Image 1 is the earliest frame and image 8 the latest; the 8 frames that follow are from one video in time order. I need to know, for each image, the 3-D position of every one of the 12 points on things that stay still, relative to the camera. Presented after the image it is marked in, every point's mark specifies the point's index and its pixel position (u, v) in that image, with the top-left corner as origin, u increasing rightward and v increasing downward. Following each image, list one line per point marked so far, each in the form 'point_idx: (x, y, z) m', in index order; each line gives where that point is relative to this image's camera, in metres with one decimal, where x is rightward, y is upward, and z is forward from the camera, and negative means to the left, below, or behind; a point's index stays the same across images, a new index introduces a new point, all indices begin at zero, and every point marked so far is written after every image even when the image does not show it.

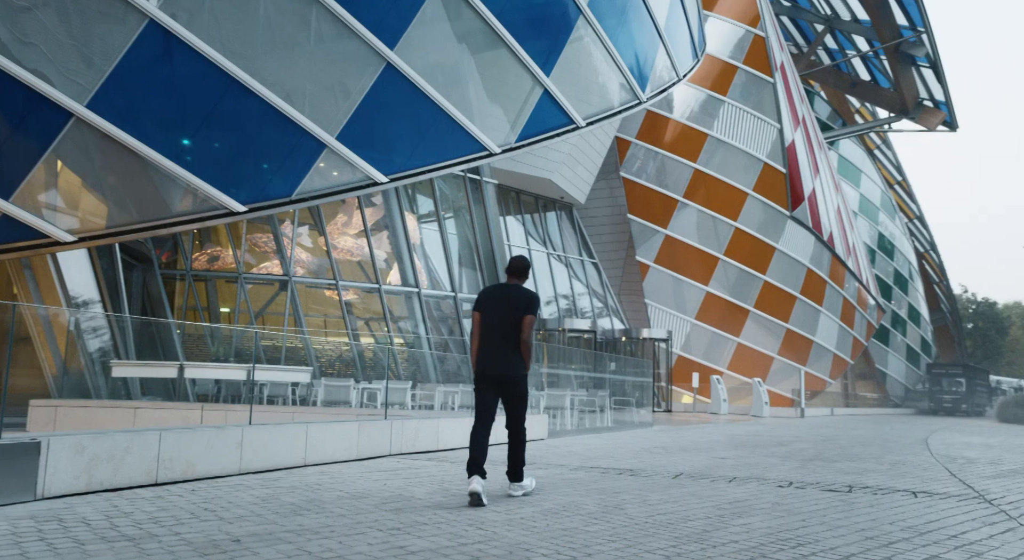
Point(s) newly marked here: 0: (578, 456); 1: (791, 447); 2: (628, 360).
0: (+0.8, -1.9, +9.4) m
1: (+3.9, -2.4, +12.1) m
2: (+2.7, -1.8, +19.7) m
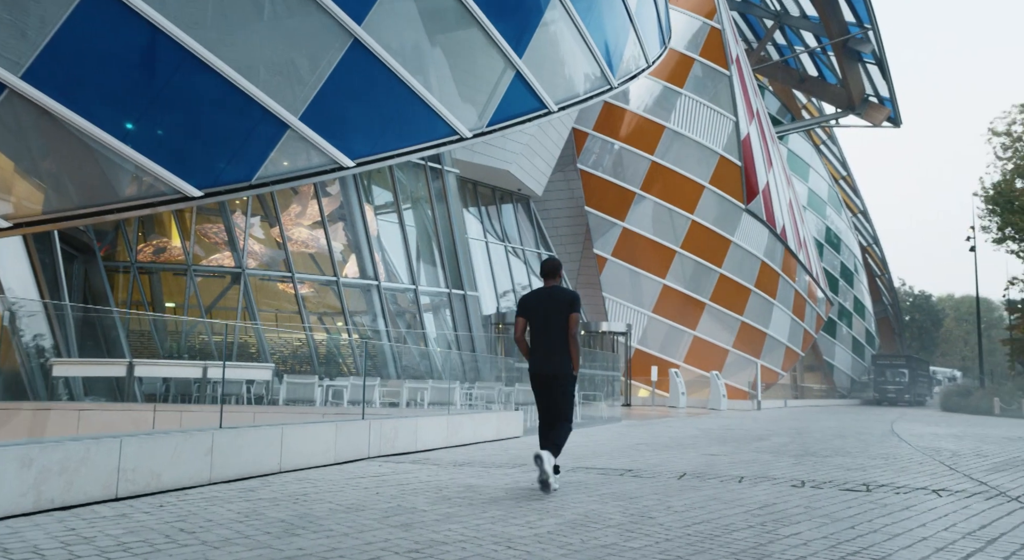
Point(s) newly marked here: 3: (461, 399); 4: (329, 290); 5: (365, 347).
0: (+0.6, -1.8, +8.9) m
1: (+3.5, -2.3, +11.8) m
2: (+1.9, -1.7, +19.3) m
3: (-0.8, -1.8, +13.1) m
4: (-4.1, -0.2, +19.0) m
5: (-1.8, -0.8, +10.5) m
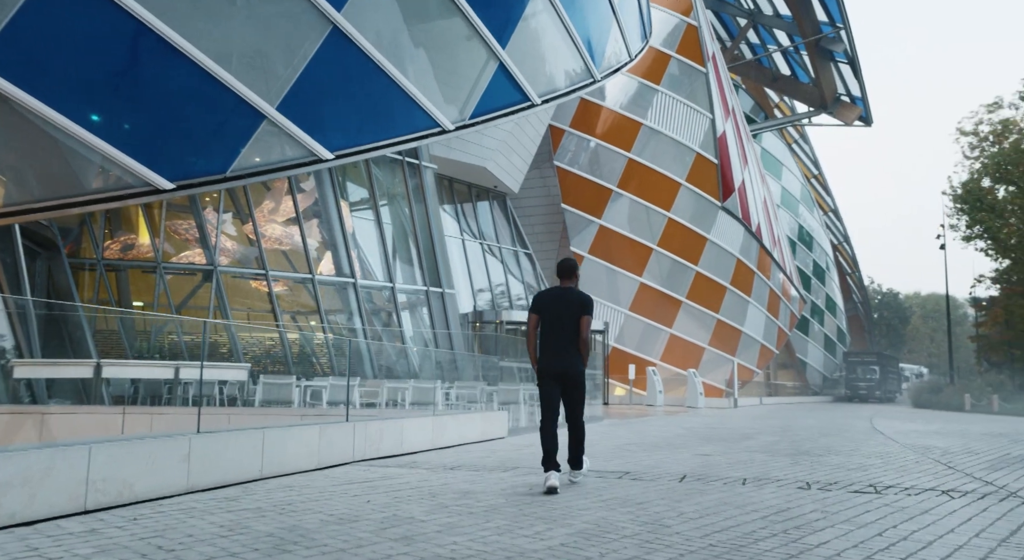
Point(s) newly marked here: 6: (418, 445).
0: (+0.4, -1.8, +8.6) m
1: (+3.3, -2.2, +11.6) m
2: (+1.4, -1.6, +19.1) m
3: (-1.0, -1.8, +12.8) m
4: (-4.6, -0.1, +18.6) m
5: (-2.0, -0.8, +10.2) m
6: (-1.3, -2.3, +11.9) m
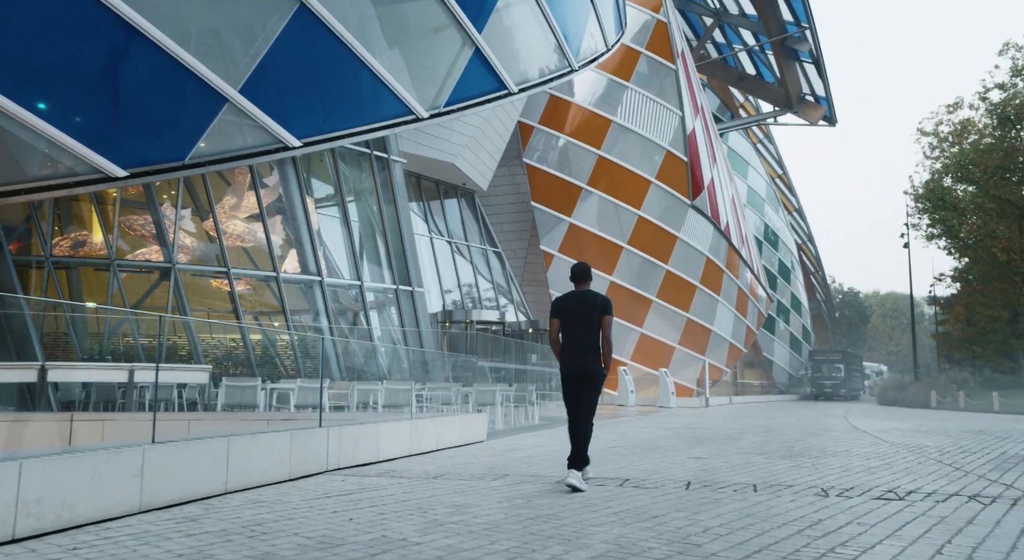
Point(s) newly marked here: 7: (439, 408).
0: (+0.3, -1.7, +8.0) m
1: (+3.0, -2.1, +11.2) m
2: (+0.8, -1.5, +18.6) m
3: (-1.4, -1.7, +12.2) m
4: (-5.2, -0.1, +17.8) m
5: (-2.2, -0.7, +9.5) m
6: (-1.6, -2.3, +11.3) m
7: (-1.1, -1.9, +12.9) m
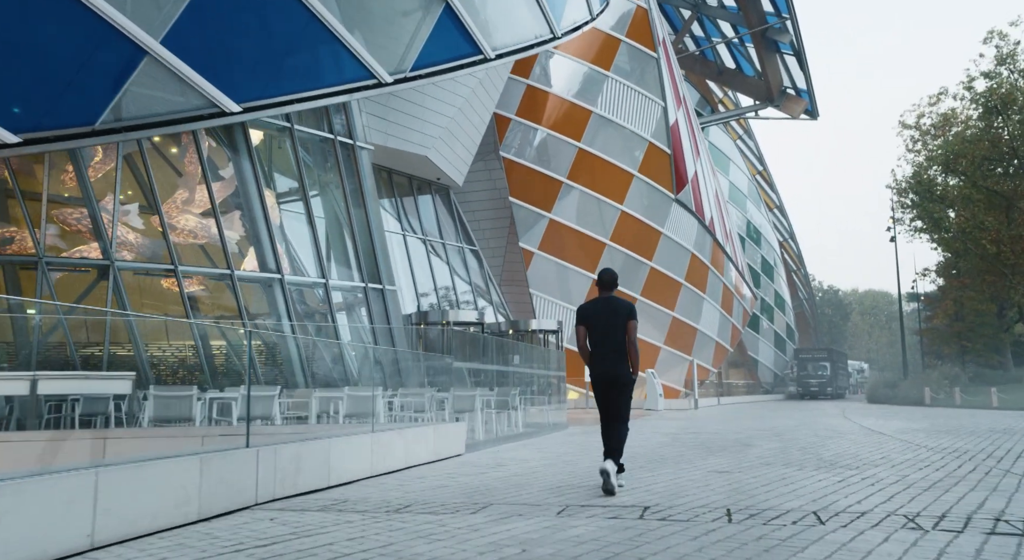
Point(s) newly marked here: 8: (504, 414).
0: (+0.2, -1.6, +6.6) m
1: (+2.8, -2.0, +9.9) m
2: (+0.4, -1.4, +17.2) m
3: (-1.6, -1.6, +10.7) m
4: (-5.6, -0.1, +16.3) m
5: (-2.4, -0.6, +8.0) m
6: (-1.8, -2.2, +9.9) m
7: (-1.4, -1.8, +11.5) m
8: (-0.2, -2.3, +14.9) m
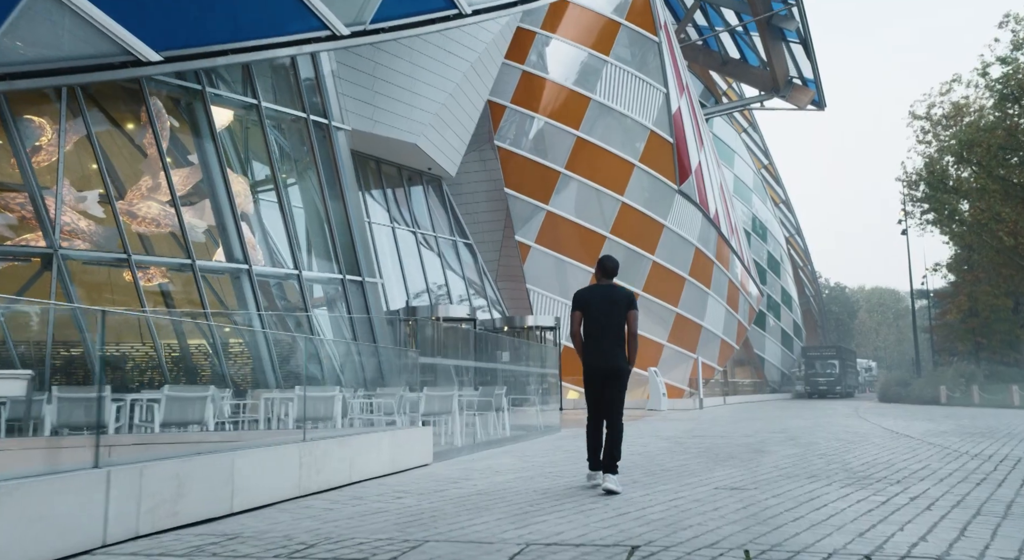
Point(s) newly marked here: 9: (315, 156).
0: (-0.1, -1.4, +5.4) m
1: (+2.6, -1.8, +8.6) m
2: (+0.2, -1.3, +15.9) m
3: (-1.8, -1.5, +9.5) m
4: (-5.8, 0.0, +15.0) m
5: (-2.7, -0.4, +6.8) m
6: (-2.0, -2.0, +8.6) m
7: (-1.6, -1.7, +10.2) m
8: (-0.4, -2.1, +13.6) m
9: (-4.5, +2.8, +19.6) m
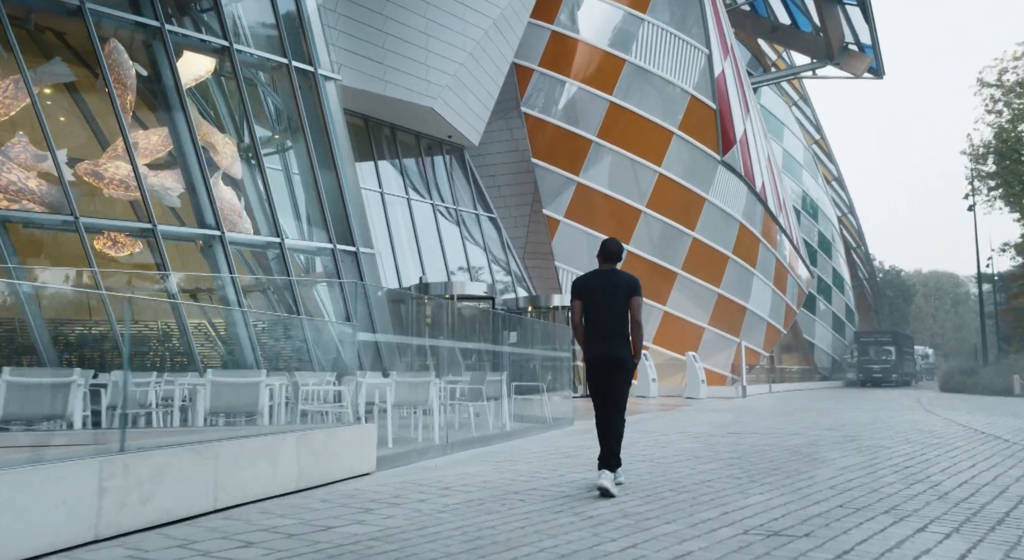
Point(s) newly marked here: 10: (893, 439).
0: (-0.4, -1.1, +3.4) m
1: (+2.4, -1.4, +6.5) m
2: (+0.4, -0.8, +13.9) m
3: (-2.0, -1.1, +7.6) m
4: (-5.6, +0.5, +13.4) m
5: (-2.9, -0.1, +5.0) m
6: (-2.2, -1.6, +6.8) m
7: (-1.7, -1.3, +8.3) m
8: (-0.3, -1.7, +11.7) m
9: (-4.1, +3.4, +17.8) m
10: (+4.3, -1.8, +9.5) m
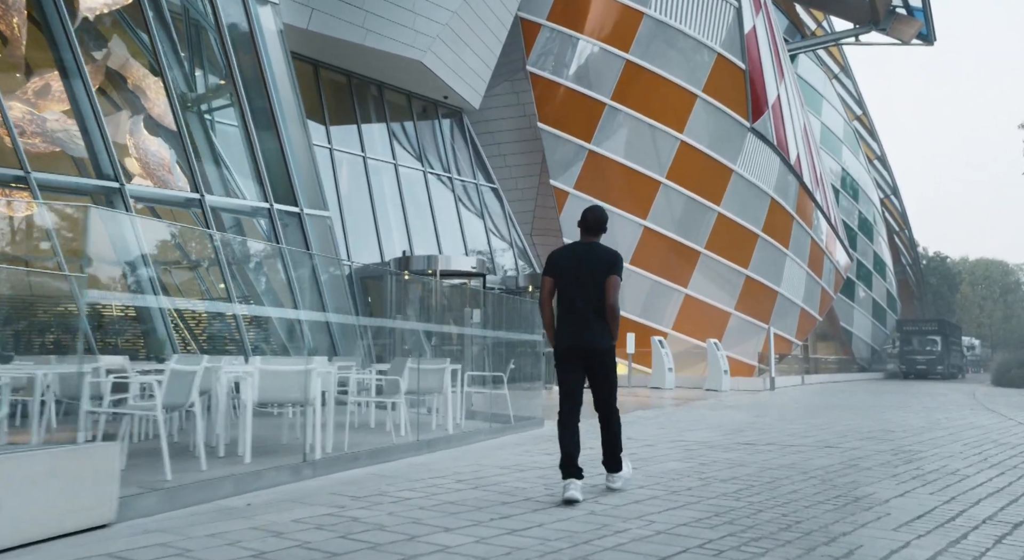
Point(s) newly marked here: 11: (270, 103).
0: (-1.3, -0.8, +1.0) m
1: (+1.7, -1.1, +4.0) m
2: (0.0, -0.3, +11.4) m
3: (-2.6, -0.7, +5.2) m
4: (-6.0, +1.0, +11.1) m
5: (-3.7, +0.2, +2.6) m
6: (-2.9, -1.3, +4.4) m
7: (-2.3, -0.9, +5.9) m
8: (-0.8, -1.3, +9.3) m
9: (-4.3, +3.9, +15.4) m
10: (+3.7, -1.4, +6.9) m
11: (-3.8, +3.4, +15.8) m
